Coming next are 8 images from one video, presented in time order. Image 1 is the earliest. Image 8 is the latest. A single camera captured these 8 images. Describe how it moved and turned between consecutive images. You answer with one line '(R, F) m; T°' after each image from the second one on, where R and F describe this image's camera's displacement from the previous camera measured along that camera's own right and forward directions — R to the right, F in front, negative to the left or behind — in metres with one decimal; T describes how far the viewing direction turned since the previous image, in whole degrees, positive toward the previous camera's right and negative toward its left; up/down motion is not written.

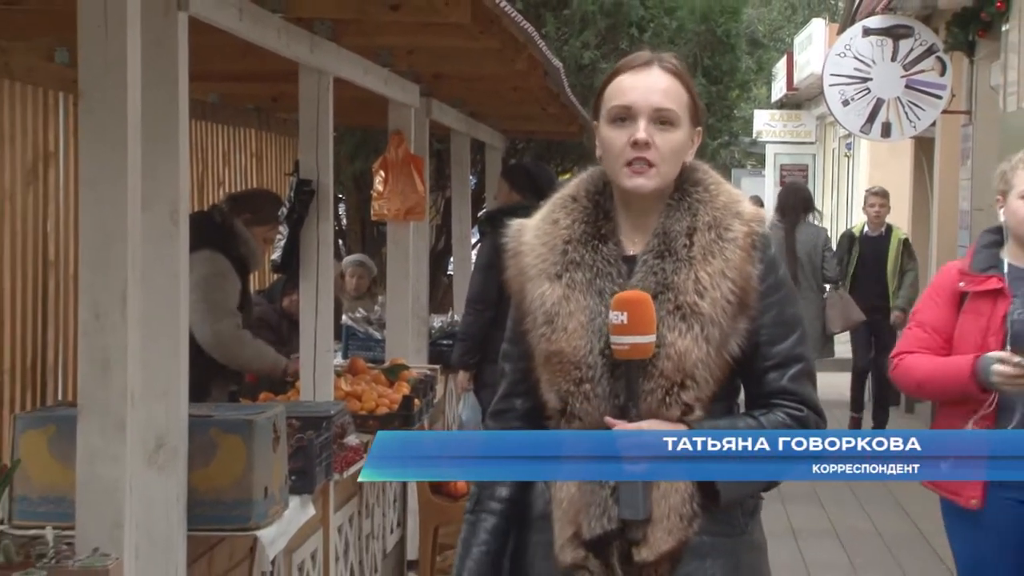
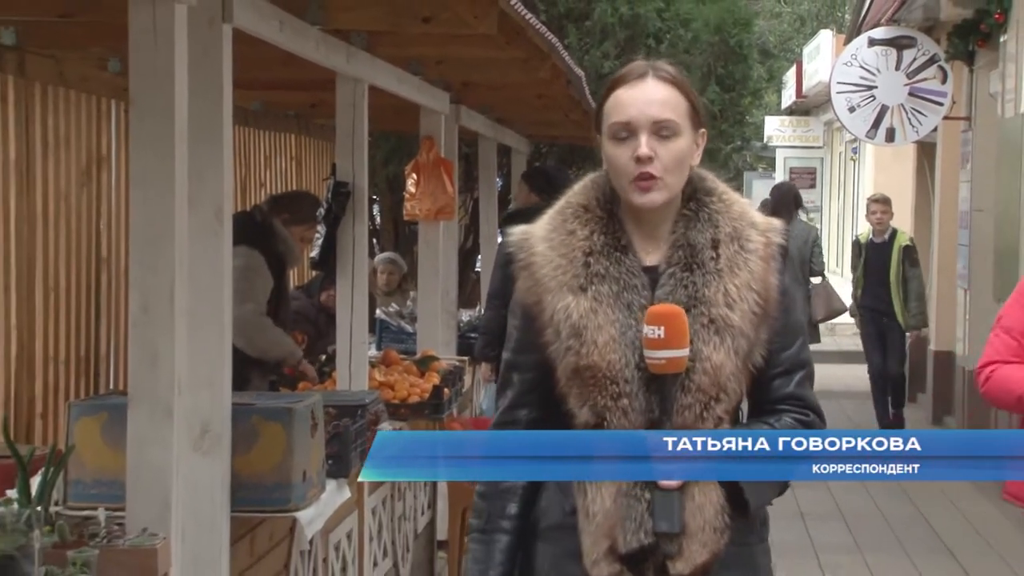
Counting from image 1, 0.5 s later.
(0.0, -0.2) m; 0°
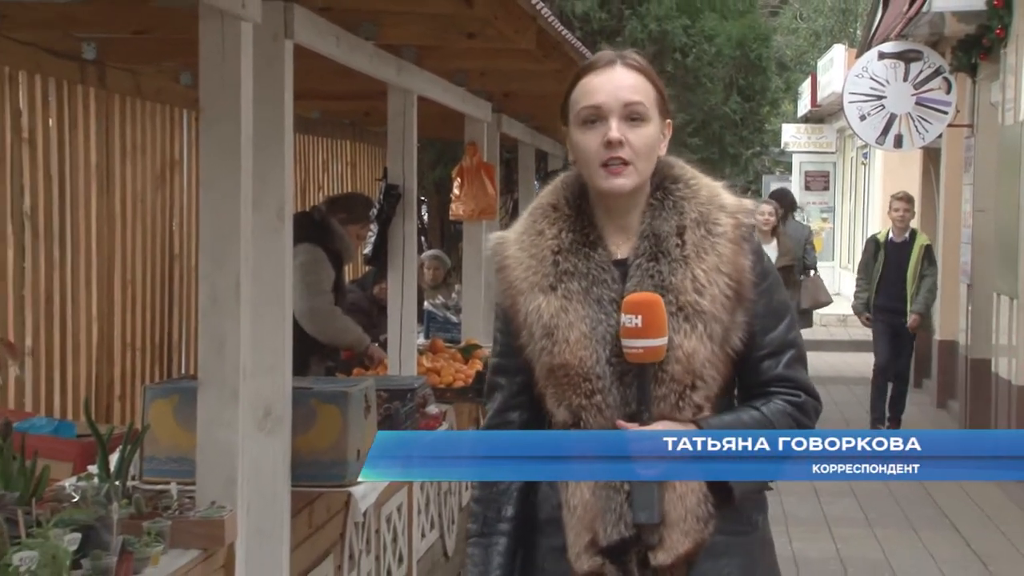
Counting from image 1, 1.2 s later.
(-0.1, -0.3) m; -1°
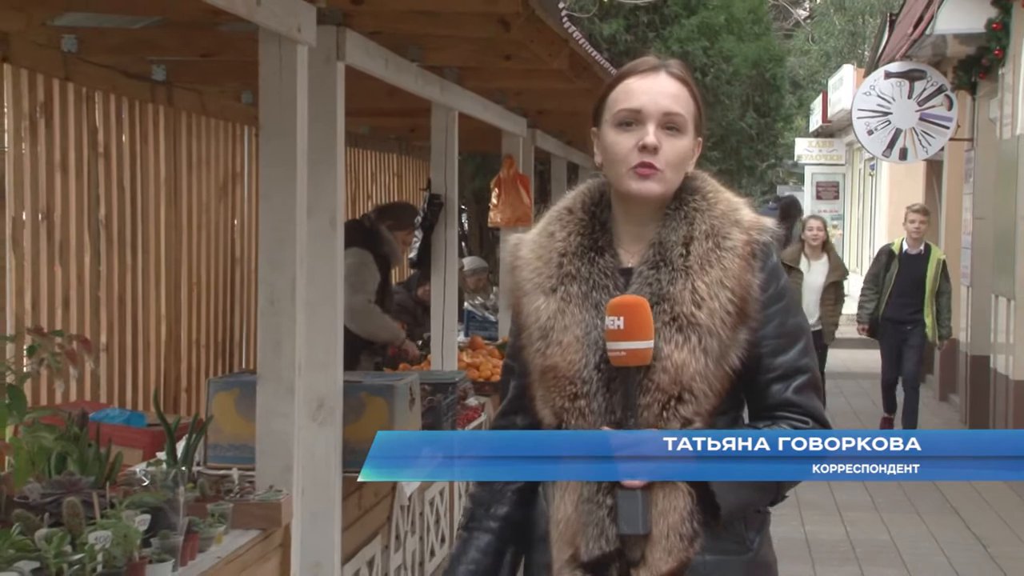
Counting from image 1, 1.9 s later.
(-0.1, -0.3) m; -1°
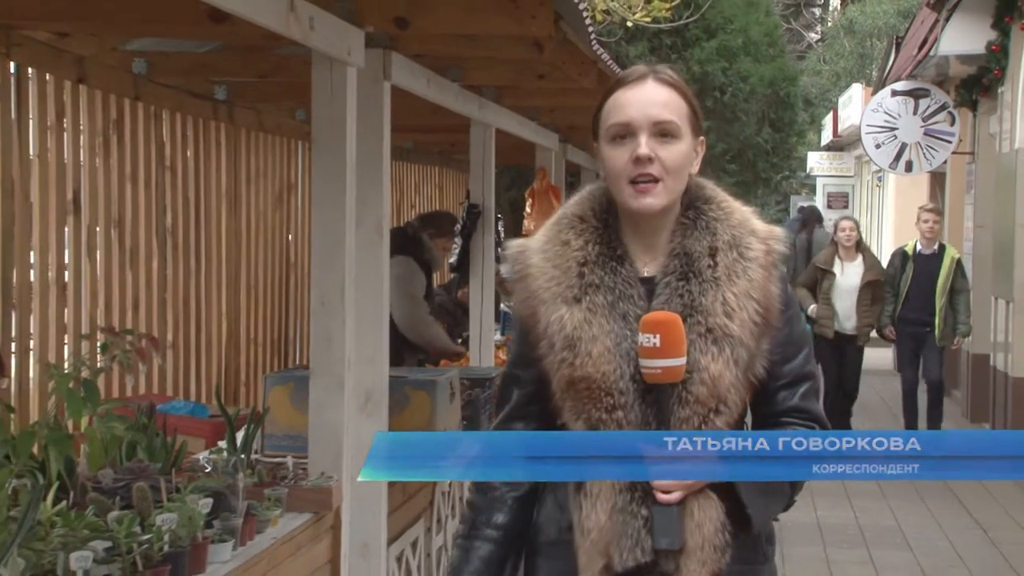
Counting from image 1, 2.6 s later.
(-0.1, -0.3) m; -1°
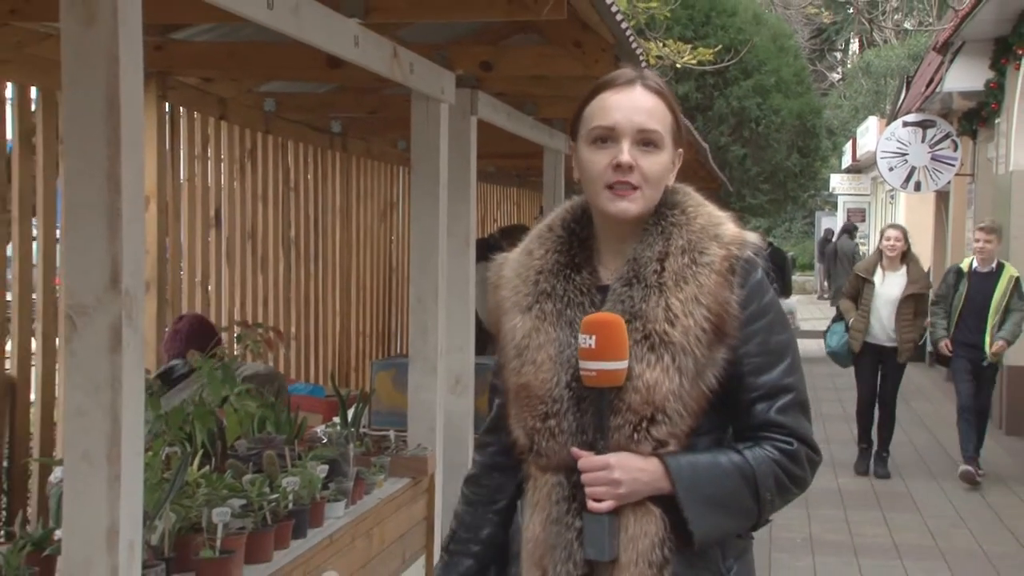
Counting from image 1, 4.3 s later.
(-0.1, -0.8) m; -2°
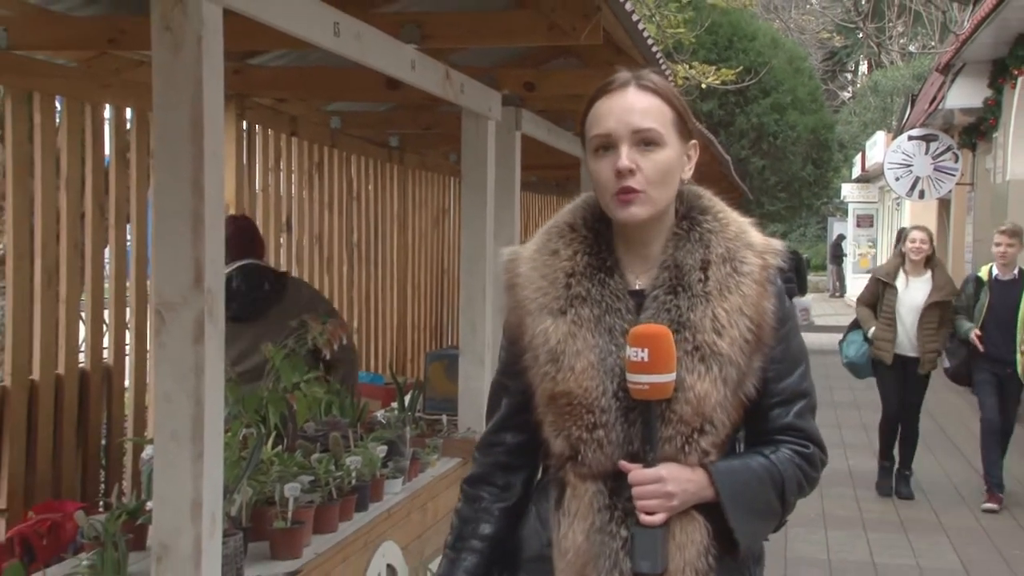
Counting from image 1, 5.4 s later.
(-0.1, -0.6) m; -1°
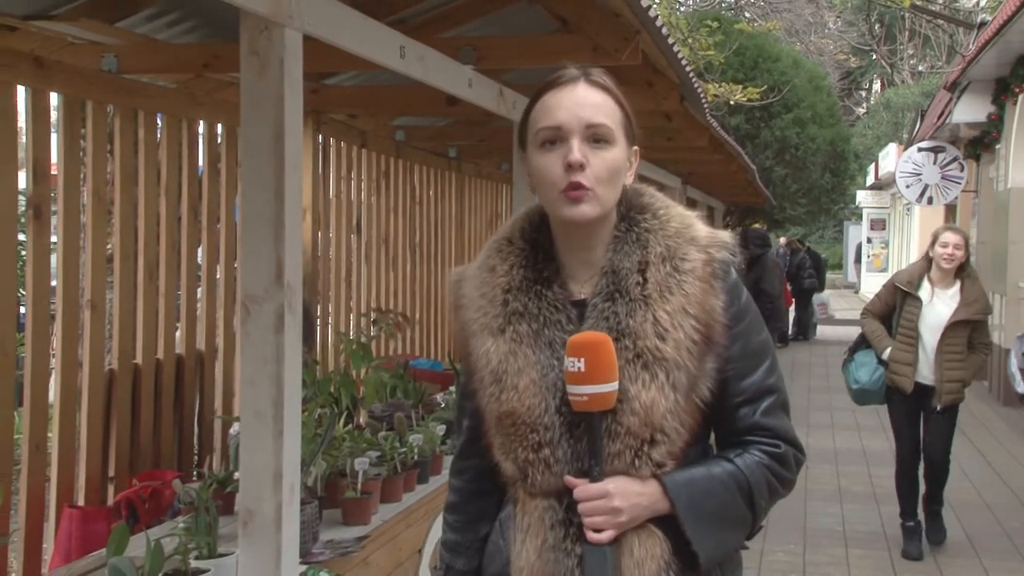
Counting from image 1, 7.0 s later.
(-0.1, -0.7) m; -2°
